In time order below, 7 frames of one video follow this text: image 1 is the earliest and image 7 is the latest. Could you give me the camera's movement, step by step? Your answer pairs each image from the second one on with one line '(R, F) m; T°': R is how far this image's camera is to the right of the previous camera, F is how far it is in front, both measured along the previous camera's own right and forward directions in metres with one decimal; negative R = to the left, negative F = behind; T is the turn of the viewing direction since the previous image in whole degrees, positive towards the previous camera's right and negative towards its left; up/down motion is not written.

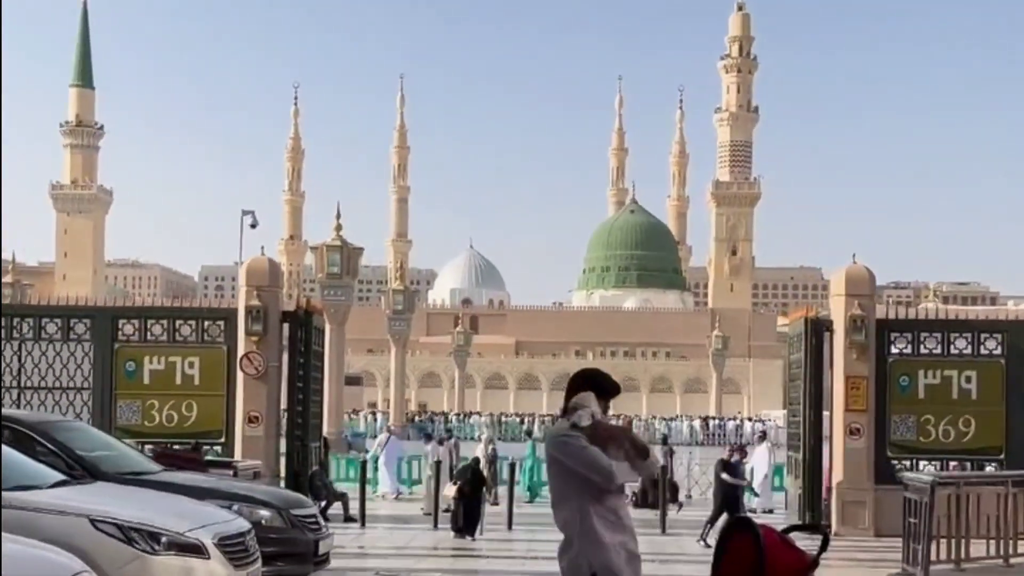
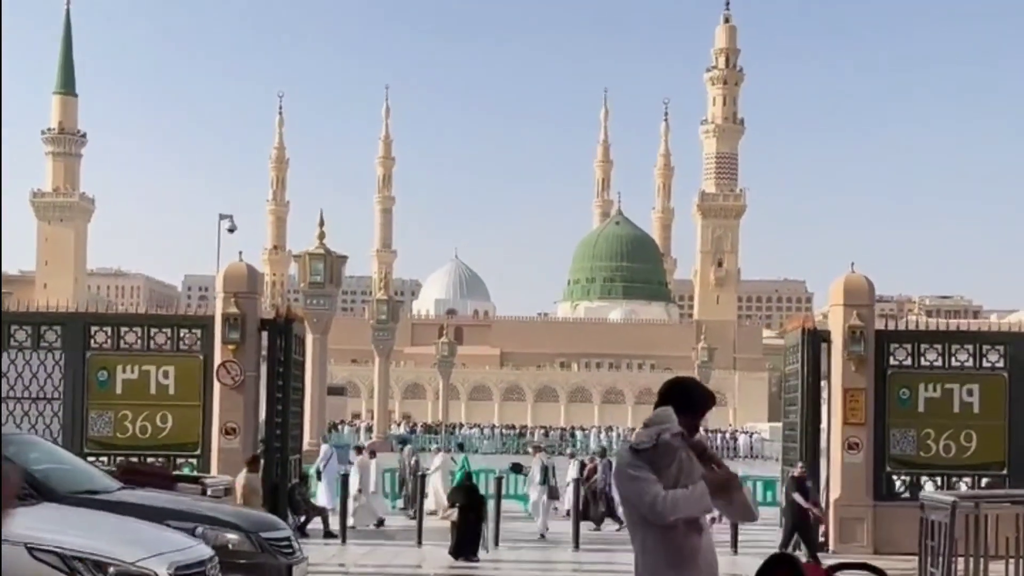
(0.0, +0.5) m; +1°
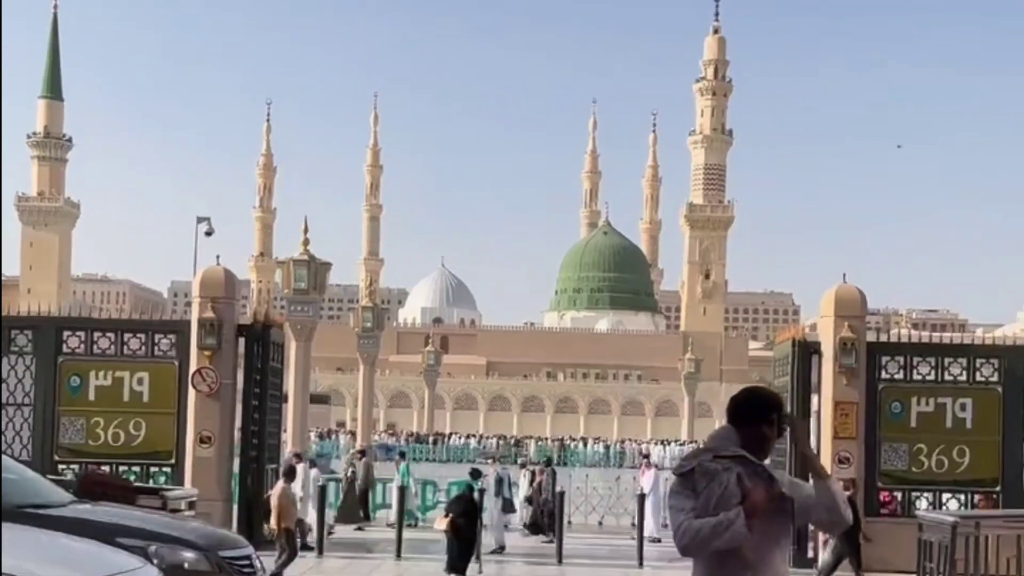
(0.0, +0.4) m; +1°
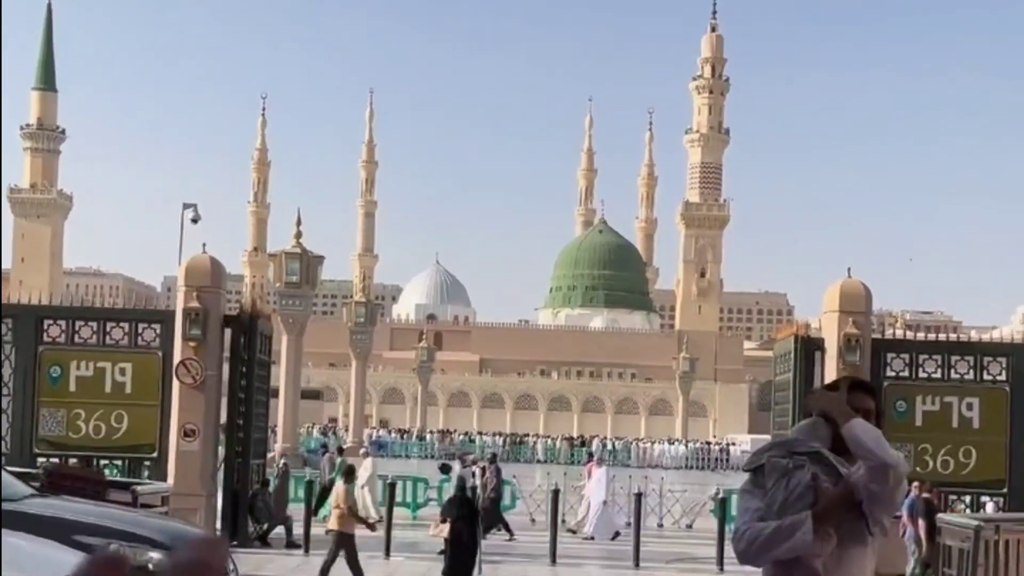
(0.0, +0.4) m; 0°
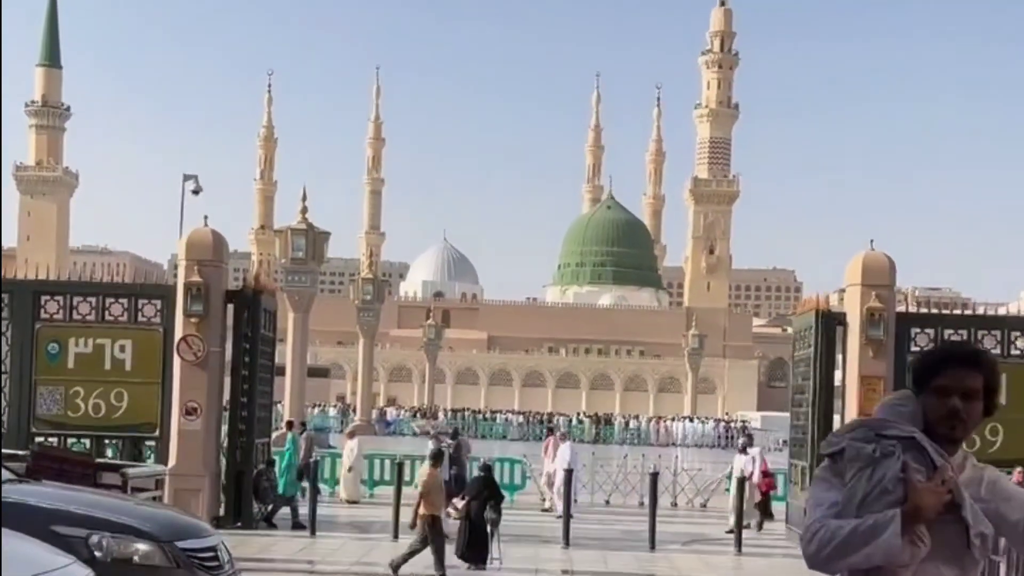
(0.0, +0.5) m; 0°
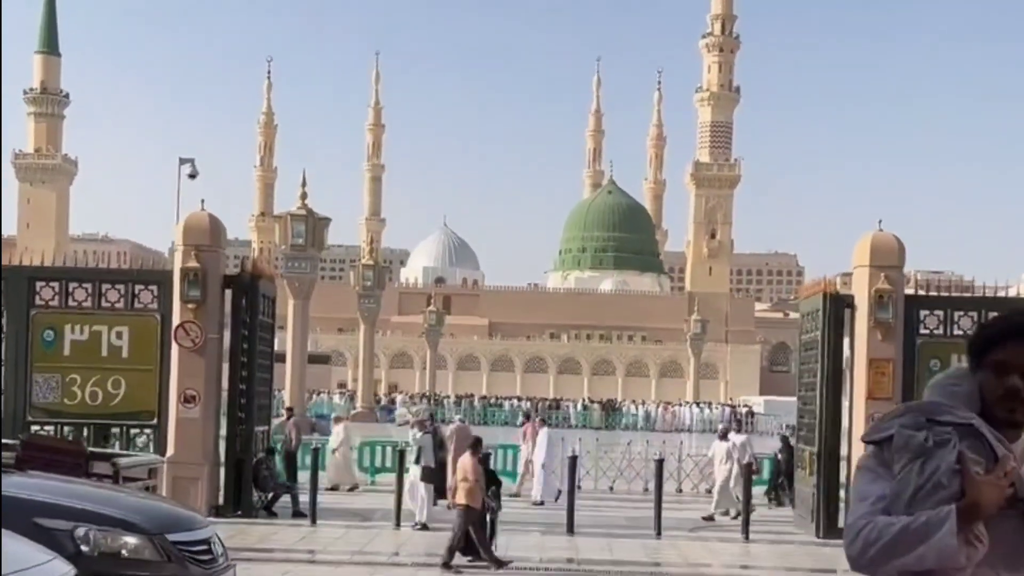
(0.0, +0.2) m; 0°
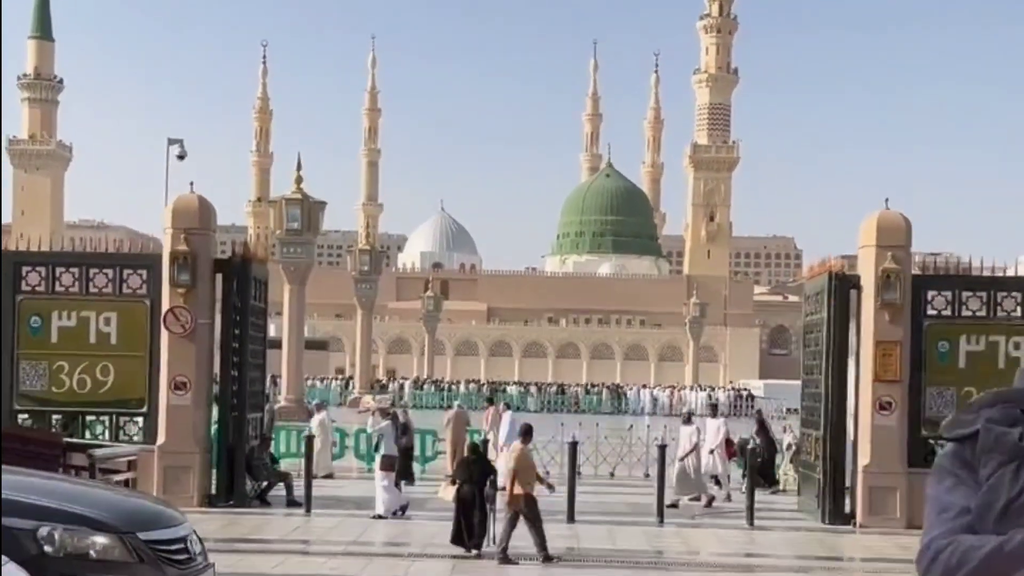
(0.0, +0.3) m; 0°
